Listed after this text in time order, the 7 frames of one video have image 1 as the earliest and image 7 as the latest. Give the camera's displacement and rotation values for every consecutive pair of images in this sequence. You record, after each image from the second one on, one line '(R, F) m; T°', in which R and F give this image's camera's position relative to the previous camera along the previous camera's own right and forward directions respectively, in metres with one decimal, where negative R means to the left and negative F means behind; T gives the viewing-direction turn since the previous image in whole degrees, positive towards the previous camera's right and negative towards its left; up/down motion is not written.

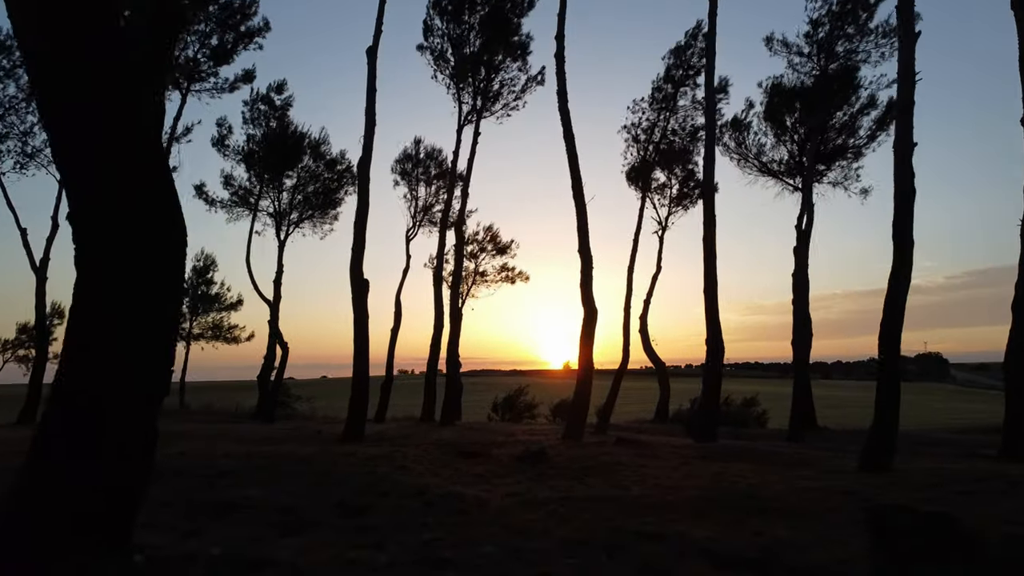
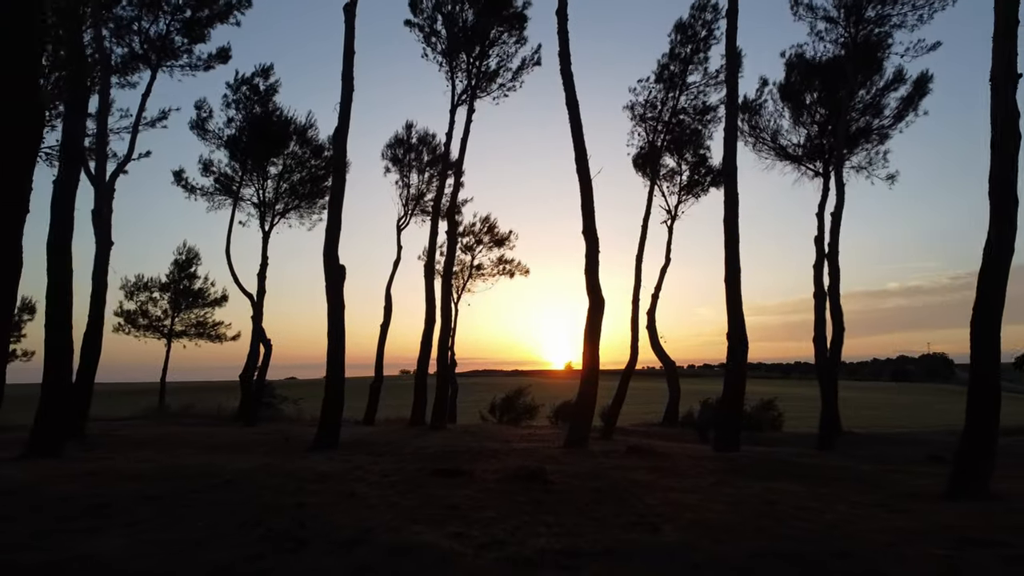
(+0.1, +2.0) m; 0°
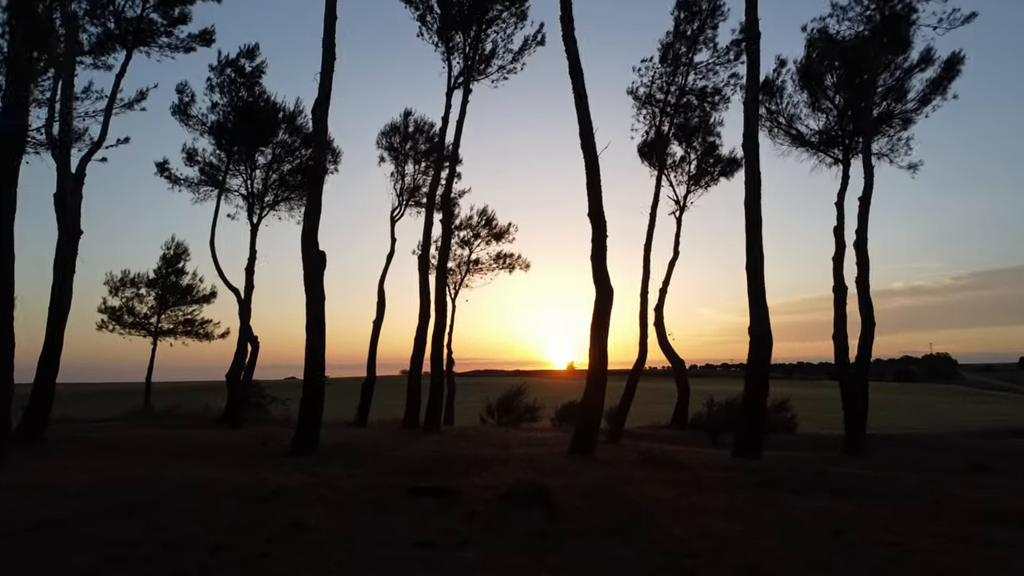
(+0.1, +1.5) m; 0°
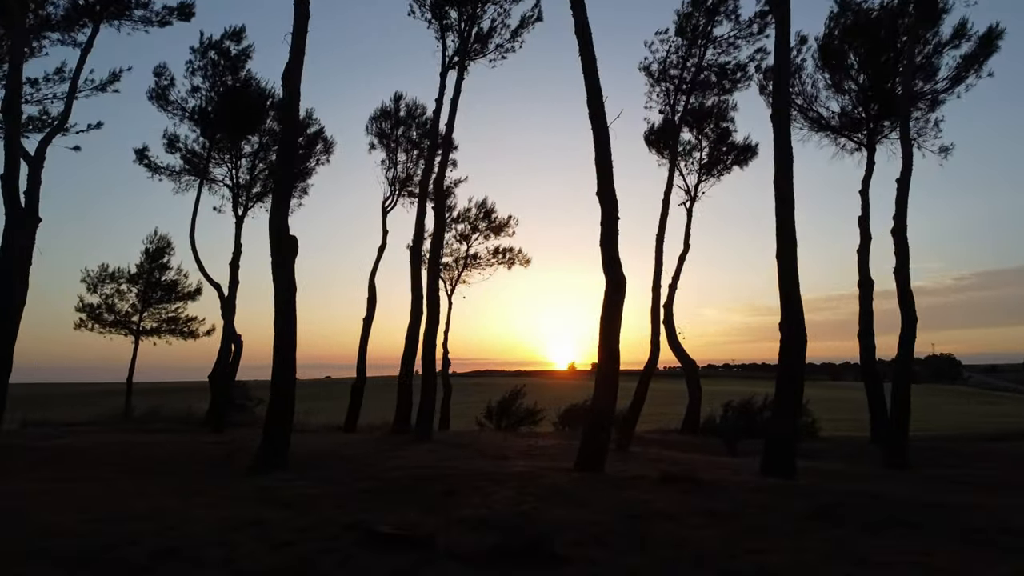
(0.0, +1.7) m; 0°
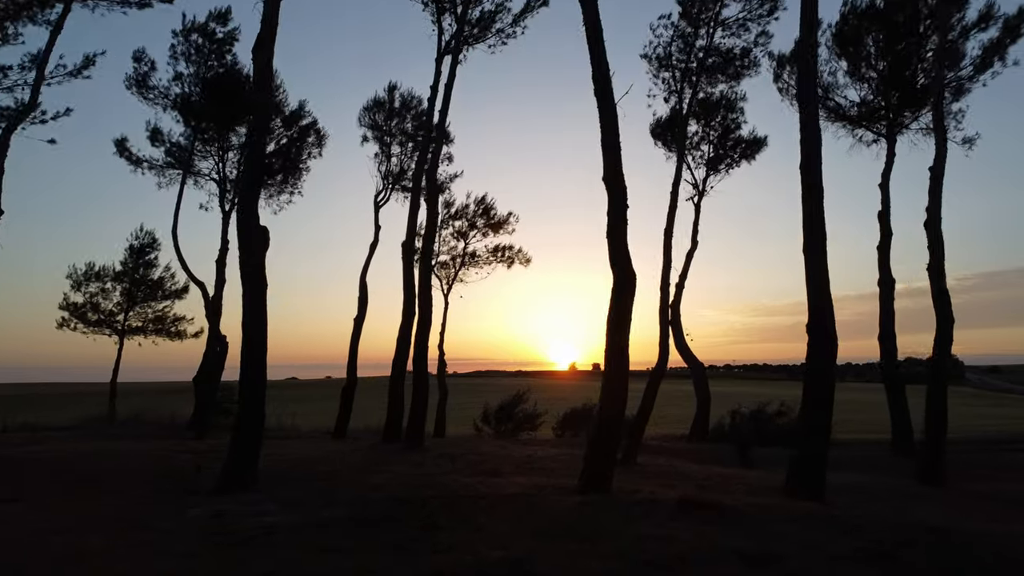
(+0.1, +1.2) m; 0°
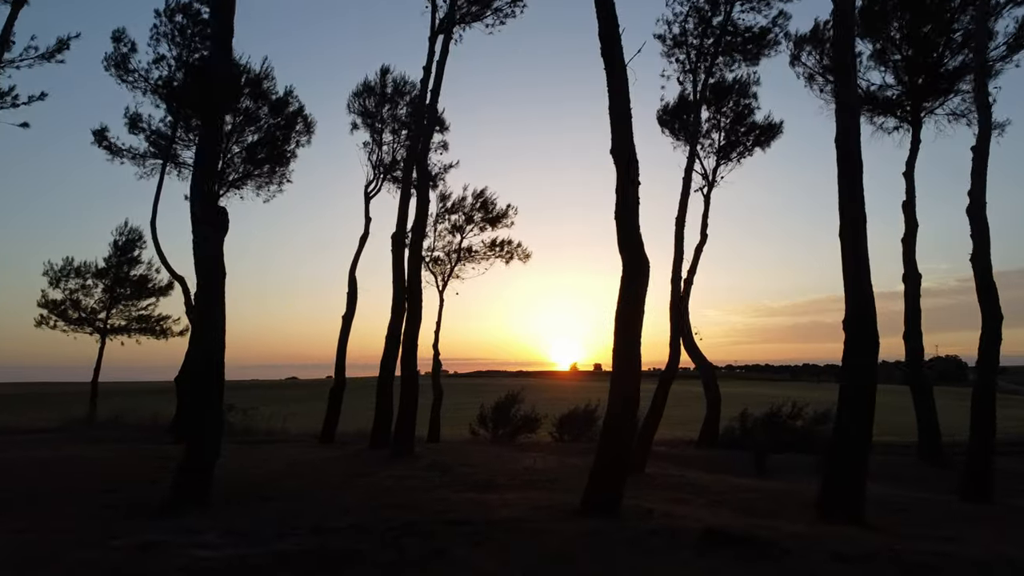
(+0.1, +1.3) m; 0°
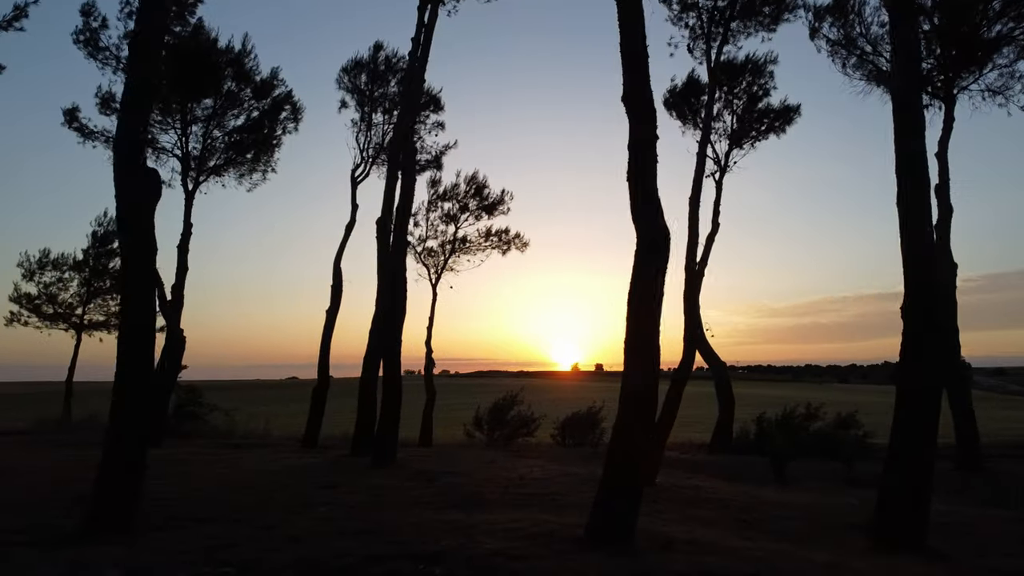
(+0.1, +1.6) m; 0°
